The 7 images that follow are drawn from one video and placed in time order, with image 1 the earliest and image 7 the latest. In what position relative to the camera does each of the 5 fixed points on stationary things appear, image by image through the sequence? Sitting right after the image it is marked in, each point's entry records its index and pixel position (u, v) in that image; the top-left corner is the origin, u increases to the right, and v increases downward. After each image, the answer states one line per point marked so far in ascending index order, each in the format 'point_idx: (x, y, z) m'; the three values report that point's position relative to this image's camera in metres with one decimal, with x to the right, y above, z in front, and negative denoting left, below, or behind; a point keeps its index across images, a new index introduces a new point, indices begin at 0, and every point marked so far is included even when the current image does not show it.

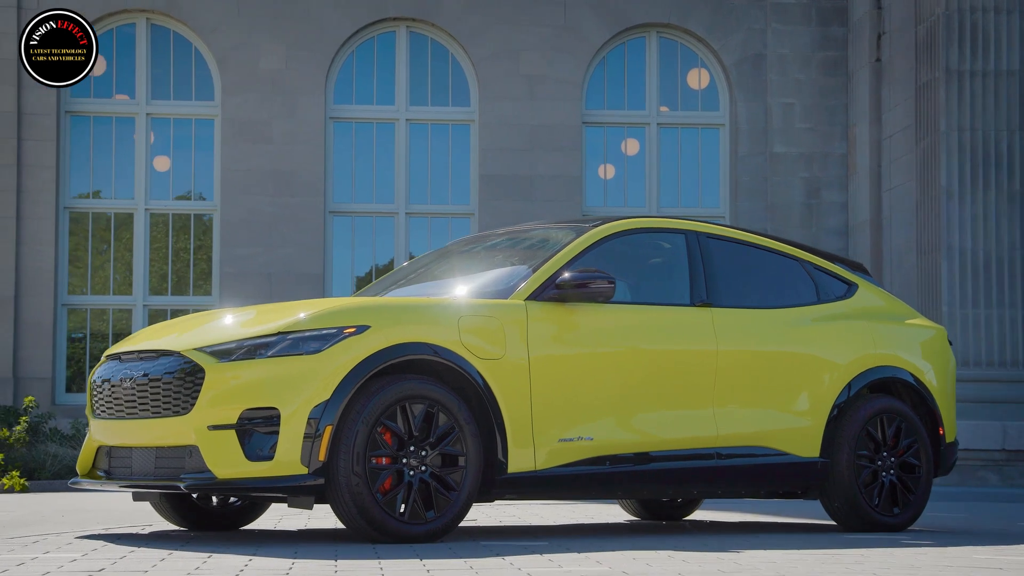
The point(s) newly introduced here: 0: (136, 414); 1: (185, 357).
0: (-1.8, -0.6, +6.5) m
1: (-1.5, -0.3, +6.4) m
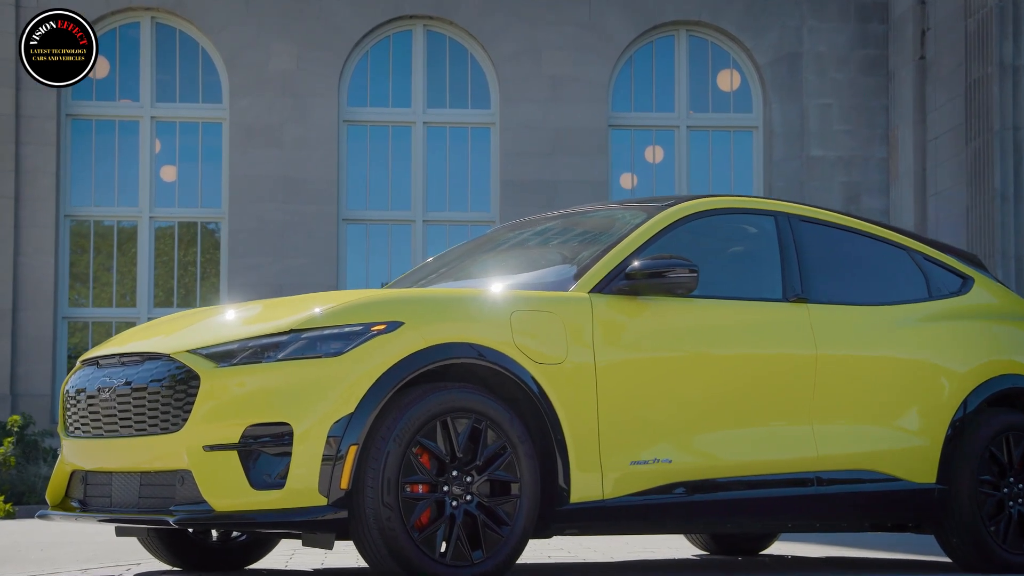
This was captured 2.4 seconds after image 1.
0: (-1.6, -0.6, +5.3) m
1: (-1.3, -0.3, +5.2) m
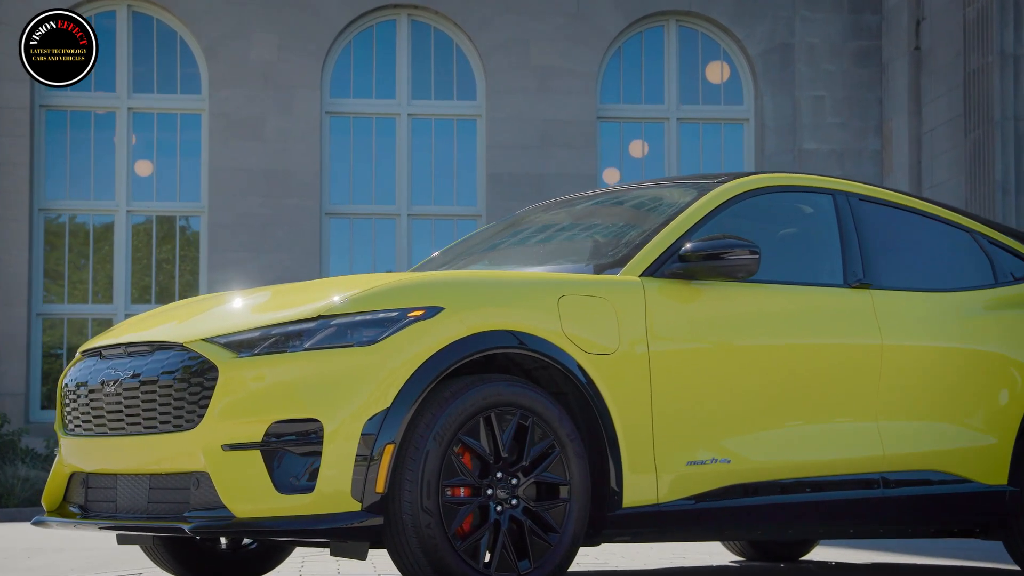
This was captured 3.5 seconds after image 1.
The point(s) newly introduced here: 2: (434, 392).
0: (-1.4, -0.5, +4.8) m
1: (-1.1, -0.2, +4.7) m
2: (-0.3, -0.4, +4.7) m
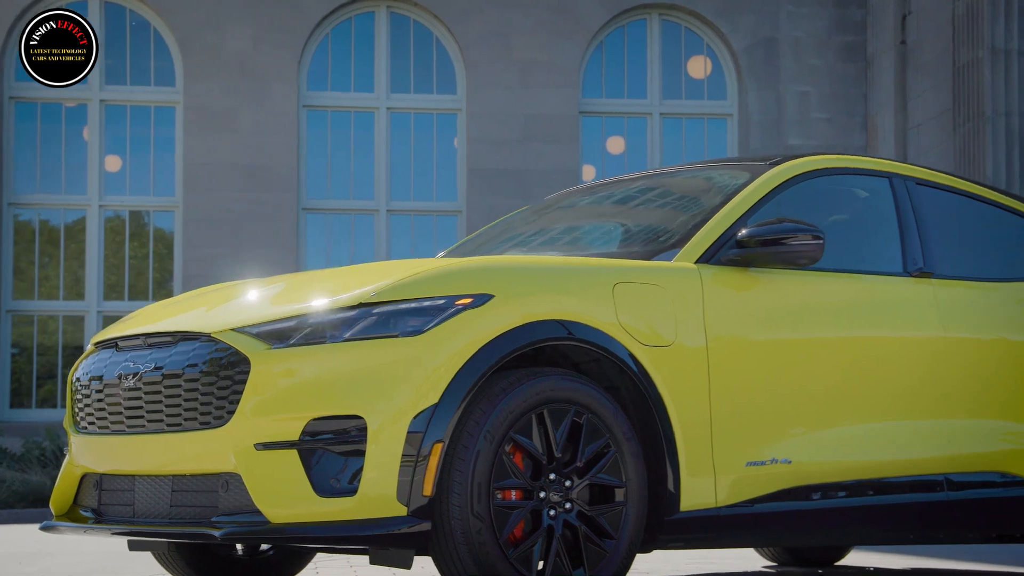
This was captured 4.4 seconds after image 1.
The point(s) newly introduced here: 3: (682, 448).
0: (-1.2, -0.5, +4.4) m
1: (-0.9, -0.2, +4.3) m
2: (-0.1, -0.3, +4.3) m
3: (+0.6, -0.5, +4.6) m
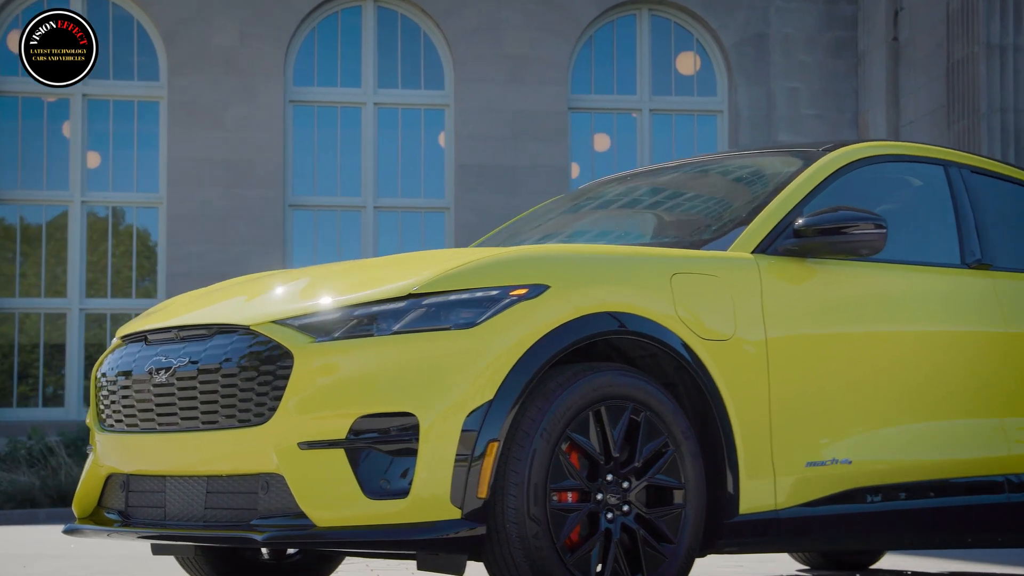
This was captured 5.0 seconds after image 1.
0: (-1.0, -0.4, +4.2) m
1: (-0.8, -0.1, +4.1) m
2: (+0.1, -0.3, +4.1) m
3: (+0.7, -0.5, +4.4) m
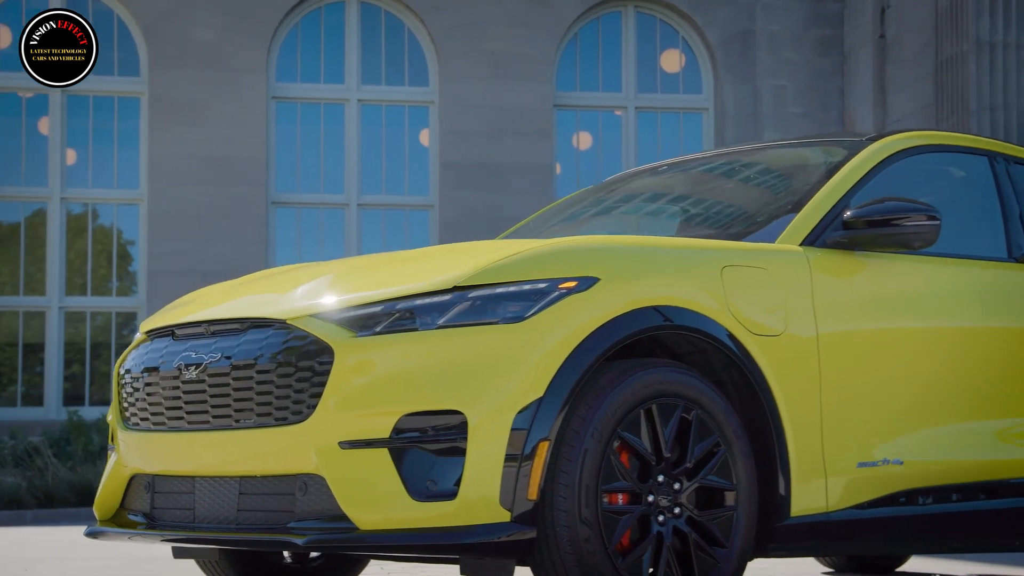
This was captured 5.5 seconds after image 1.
0: (-0.9, -0.4, +4.0) m
1: (-0.6, -0.1, +3.9) m
2: (+0.2, -0.3, +3.9) m
3: (+0.9, -0.5, +4.2) m
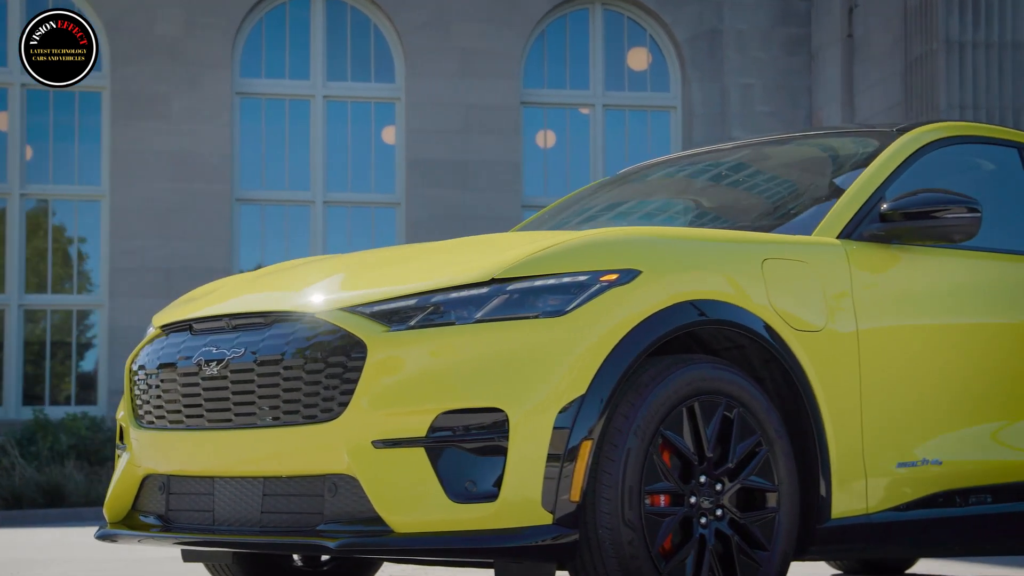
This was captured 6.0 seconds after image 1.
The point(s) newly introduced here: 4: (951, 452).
0: (-0.8, -0.4, +3.8) m
1: (-0.5, -0.1, +3.7) m
2: (+0.3, -0.2, +3.7) m
3: (+1.0, -0.5, +4.1) m
4: (+1.4, -0.5, +4.3) m
